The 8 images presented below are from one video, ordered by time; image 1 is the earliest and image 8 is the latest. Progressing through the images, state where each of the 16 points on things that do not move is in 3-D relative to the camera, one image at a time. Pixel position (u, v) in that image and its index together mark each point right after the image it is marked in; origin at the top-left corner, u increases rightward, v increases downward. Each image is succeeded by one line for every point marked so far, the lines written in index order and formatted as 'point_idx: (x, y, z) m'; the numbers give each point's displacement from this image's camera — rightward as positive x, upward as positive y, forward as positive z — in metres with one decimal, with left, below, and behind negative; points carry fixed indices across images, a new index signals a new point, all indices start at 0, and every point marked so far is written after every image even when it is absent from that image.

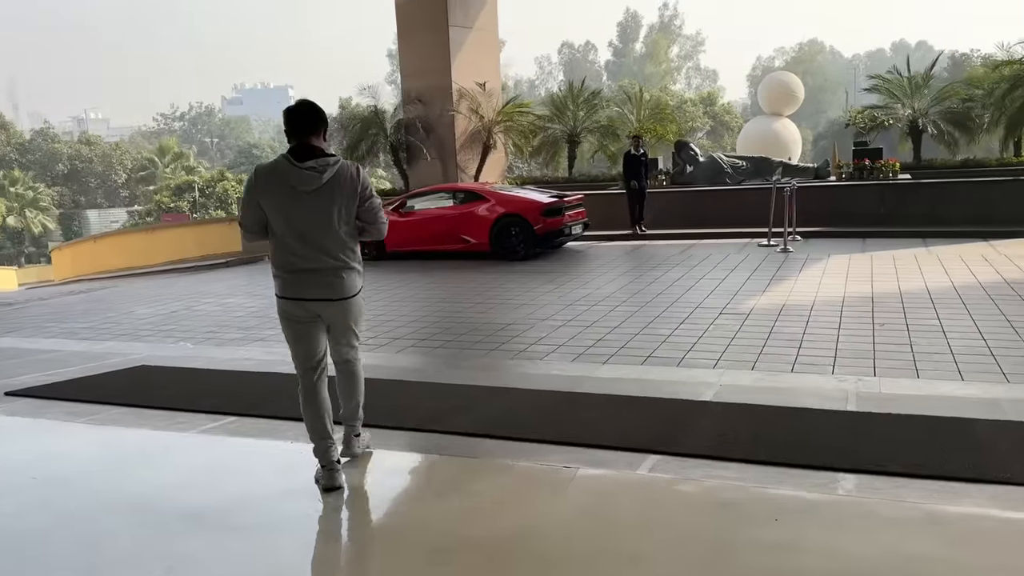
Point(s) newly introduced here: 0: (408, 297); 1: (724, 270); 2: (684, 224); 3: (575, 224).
0: (-1.3, -0.2, +10.7) m
1: (+2.9, +0.2, +11.8) m
2: (+3.4, +1.3, +16.9) m
3: (+1.1, +1.1, +14.5) m
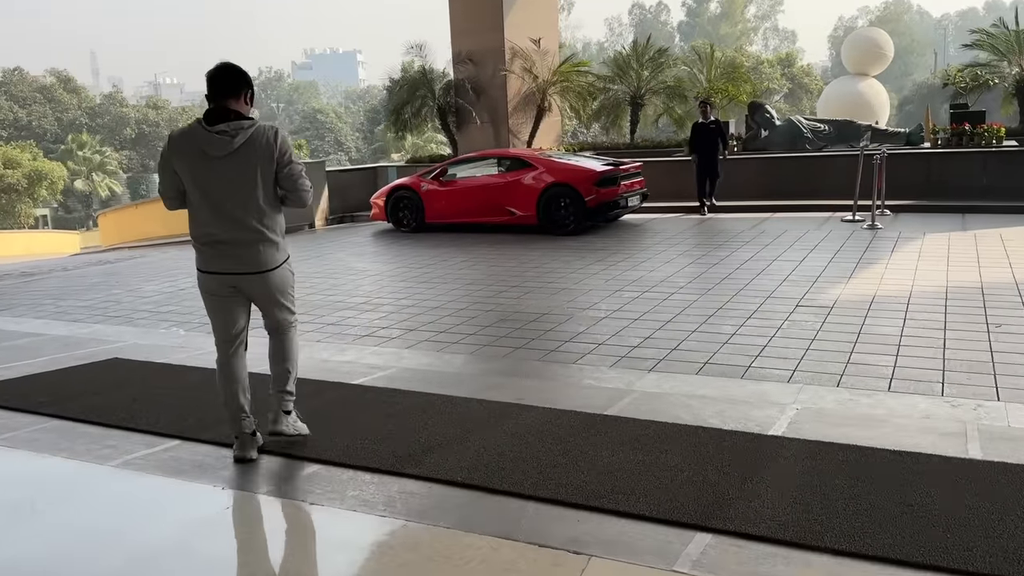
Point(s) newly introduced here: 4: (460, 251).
0: (-0.8, +0.1, +9.6) m
1: (+3.5, +0.5, +10.3) m
2: (+4.3, +1.7, +15.3) m
3: (+1.9, +1.4, +13.1) m
4: (-0.7, +0.5, +11.8) m
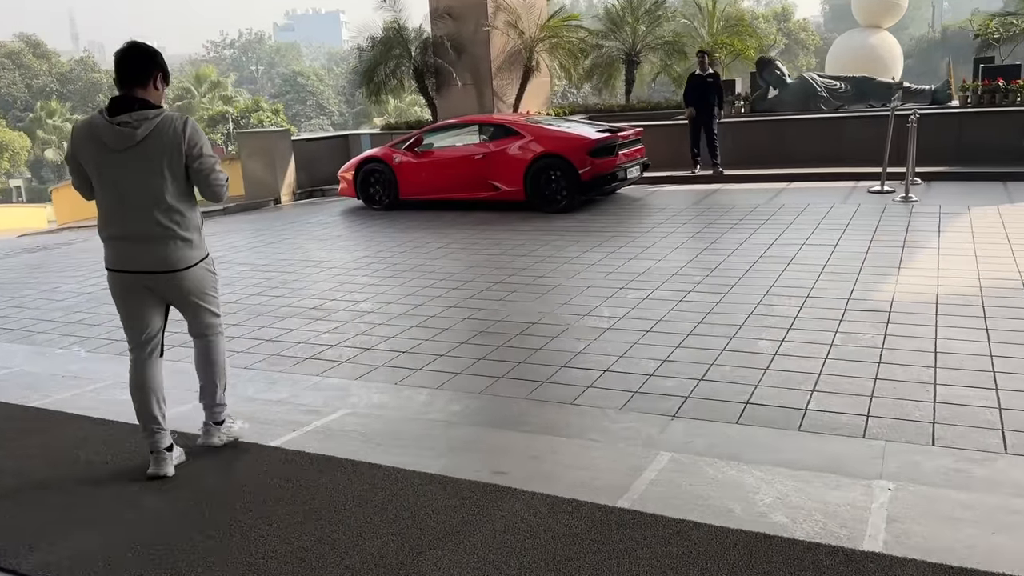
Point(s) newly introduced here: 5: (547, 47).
0: (-1.0, +0.1, +8.1) m
1: (+3.3, +0.6, +8.9) m
2: (+4.1, +2.0, +13.8) m
3: (+1.6, +1.7, +11.6) m
4: (-0.9, +0.6, +10.3) m
5: (+0.7, +5.0, +17.7) m
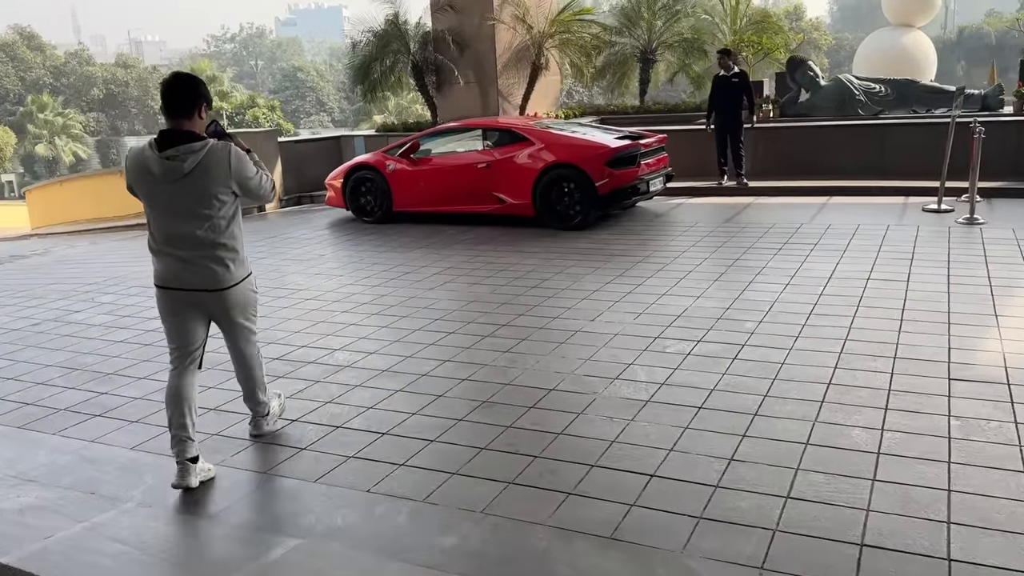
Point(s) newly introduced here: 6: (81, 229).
0: (-0.9, -0.2, +6.8) m
1: (+3.4, +0.3, +7.6) m
2: (+4.2, +1.7, +12.5) m
3: (+1.7, +1.4, +10.3) m
4: (-0.8, +0.3, +9.0) m
5: (+0.9, +4.7, +16.4) m
6: (-7.5, +1.0, +14.9) m
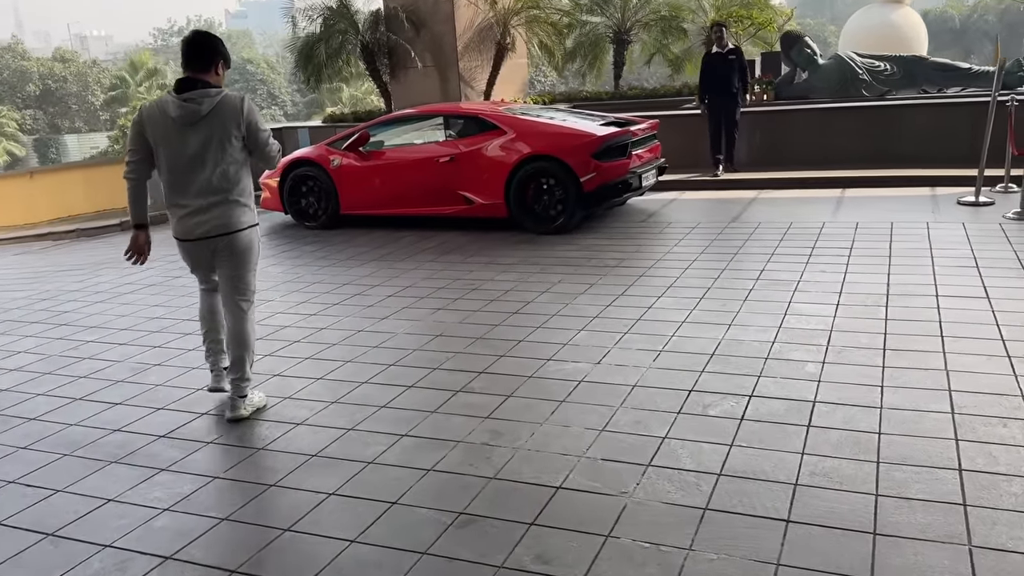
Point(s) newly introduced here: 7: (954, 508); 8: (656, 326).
0: (-1.1, -0.4, +5.2) m
1: (+3.2, +0.2, +6.2) m
2: (+3.7, +1.6, +11.1) m
3: (+1.4, +1.2, +8.8) m
4: (-1.1, +0.2, +7.4) m
5: (+0.2, +4.6, +14.8) m
6: (-8.1, +0.7, +13.0) m
7: (+1.5, -0.7, +3.0) m
8: (+0.9, -0.2, +5.2) m
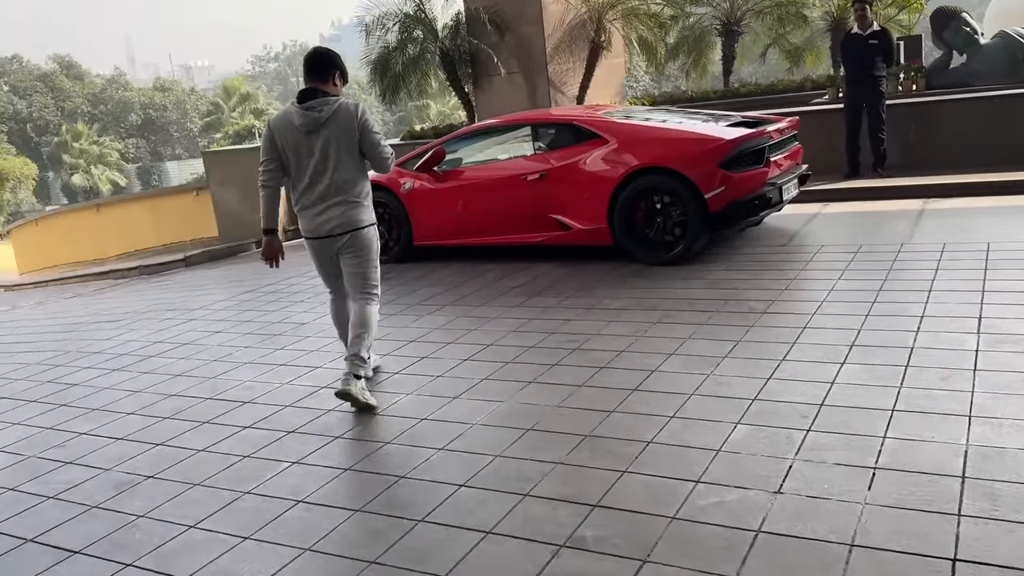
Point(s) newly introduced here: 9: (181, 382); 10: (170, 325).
0: (-0.5, -0.7, +3.7) m
1: (+3.8, -0.1, +4.2) m
2: (+4.9, +1.4, +9.1) m
3: (+2.3, +0.9, +7.0) m
4: (-0.3, -0.2, +5.9) m
5: (+1.7, +4.2, +13.2) m
6: (-6.7, +0.1, +12.3) m
7: (+1.8, -1.0, +1.2) m
8: (+1.4, -0.5, +3.5) m
9: (-2.0, -0.6, +5.1) m
10: (-2.7, -0.3, +6.7) m
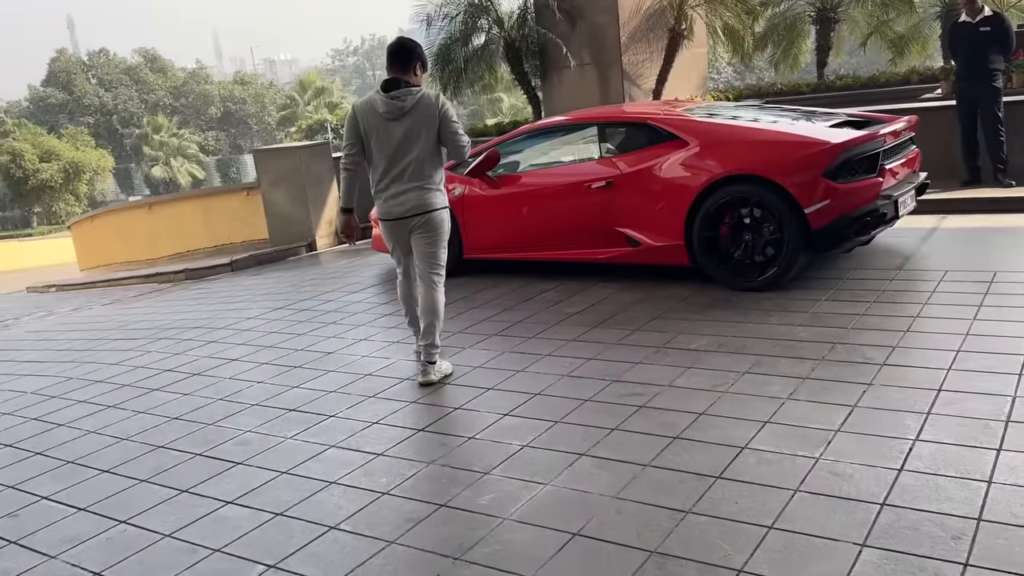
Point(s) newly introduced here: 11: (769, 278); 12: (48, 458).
0: (-0.4, -0.9, +2.9) m
1: (+4.0, -0.4, +3.0) m
2: (+5.5, +1.1, +7.7) m
3: (+2.7, +0.7, +5.9) m
4: (0.0, -0.4, +5.0) m
5: (+2.7, +4.0, +12.1) m
6: (-5.7, +0.1, +11.9) m
7: (+1.7, -1.3, +0.2) m
8: (+1.5, -0.8, +2.5) m
9: (-1.7, -0.7, +4.4) m
10: (-2.3, -0.4, +6.0) m
11: (+1.7, +0.1, +5.7) m
12: (-2.3, -0.8, +4.2) m
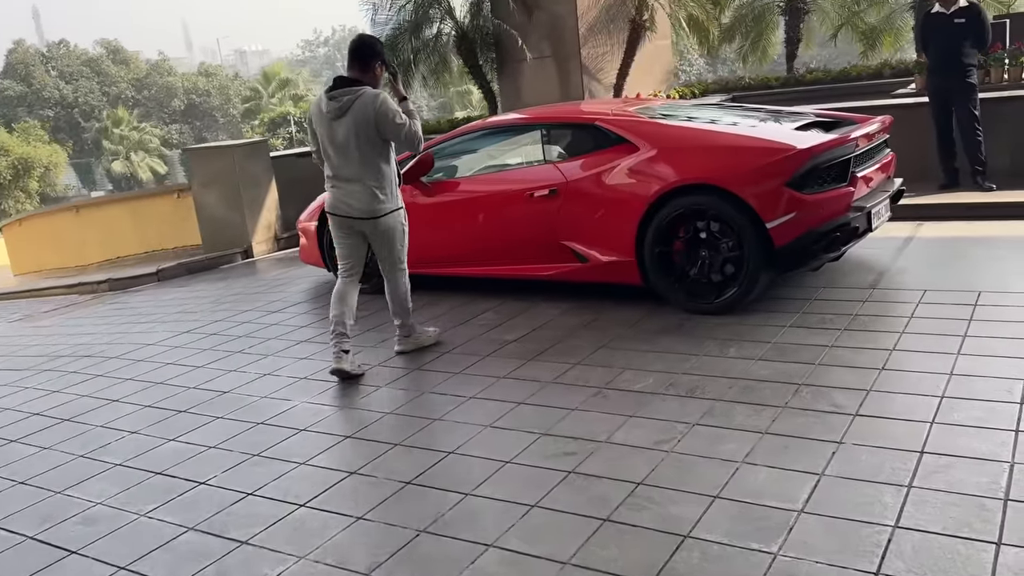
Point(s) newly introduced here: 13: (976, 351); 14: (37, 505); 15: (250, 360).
0: (-0.8, -1.1, +2.2) m
1: (+3.6, -0.5, +2.4) m
2: (+5.0, +1.0, +7.2) m
3: (+2.3, +0.6, +5.3) m
4: (-0.4, -0.6, +4.3) m
5: (+2.1, +3.9, +11.4) m
6: (-6.3, 0.0, +11.0) m
7: (+1.5, -1.5, -0.4) m
8: (+1.2, -0.9, +1.8) m
9: (-2.1, -0.9, +3.7) m
10: (-2.7, -0.6, +5.2) m
11: (+1.3, -0.1, +5.1) m
12: (-2.7, -1.0, +3.4) m
13: (+2.2, -0.3, +4.0) m
14: (-2.0, -0.9, +3.5) m
15: (-1.6, -0.5, +5.2) m
